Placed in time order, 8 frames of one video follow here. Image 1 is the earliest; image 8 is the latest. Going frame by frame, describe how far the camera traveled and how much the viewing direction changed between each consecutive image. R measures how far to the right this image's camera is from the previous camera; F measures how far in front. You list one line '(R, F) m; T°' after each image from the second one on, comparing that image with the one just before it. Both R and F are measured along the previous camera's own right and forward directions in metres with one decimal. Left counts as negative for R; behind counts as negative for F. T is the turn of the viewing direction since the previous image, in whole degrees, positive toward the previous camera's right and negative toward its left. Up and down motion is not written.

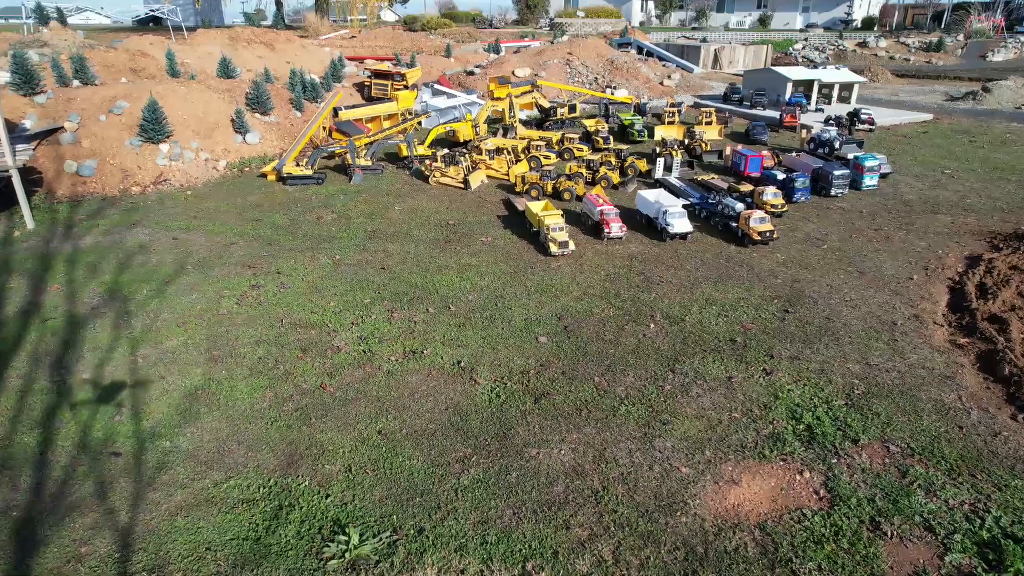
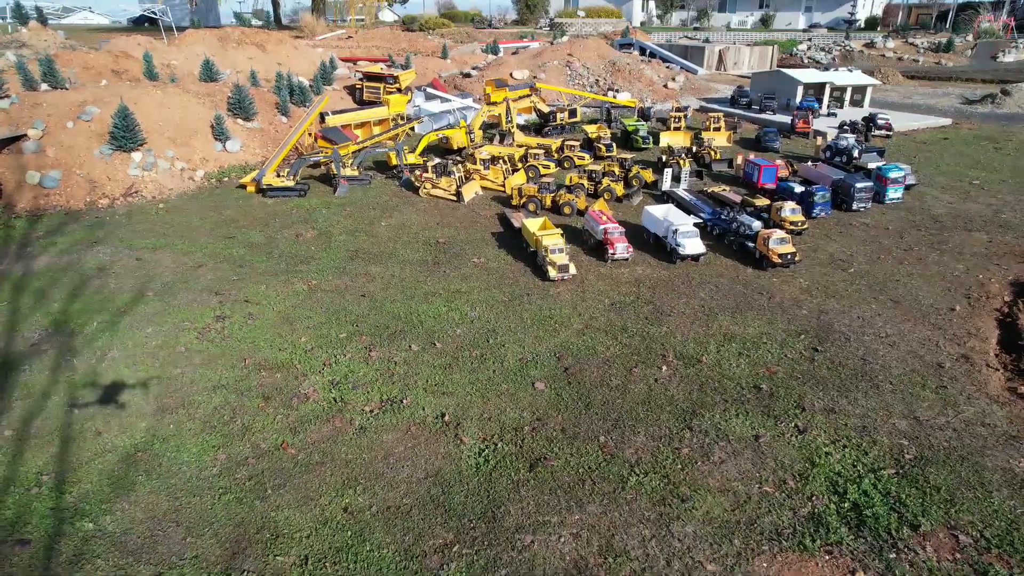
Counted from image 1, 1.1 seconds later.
(+0.1, +1.8) m; 0°
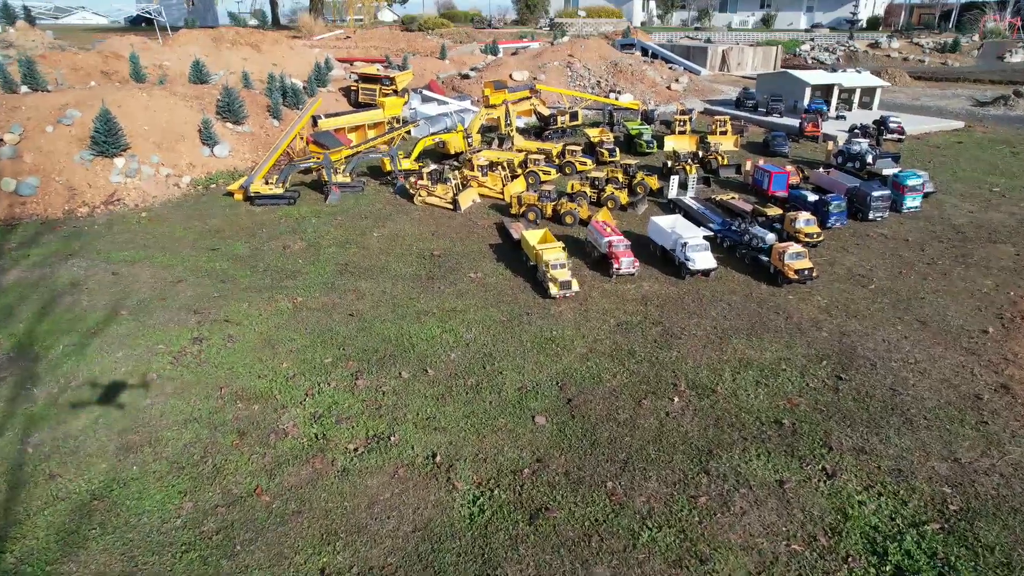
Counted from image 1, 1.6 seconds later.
(0.0, +1.1) m; 0°
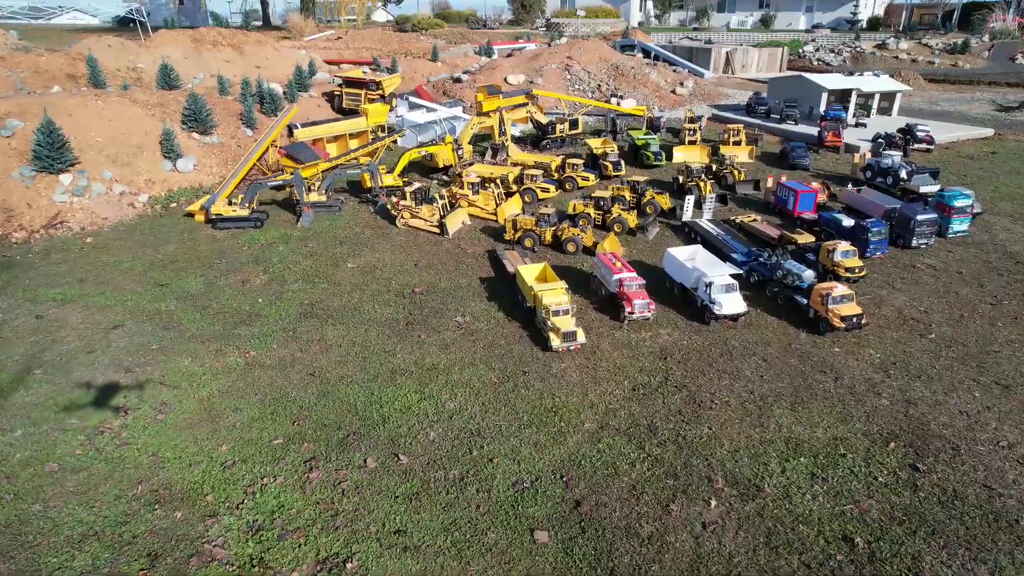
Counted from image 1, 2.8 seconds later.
(+0.1, +2.6) m; 0°
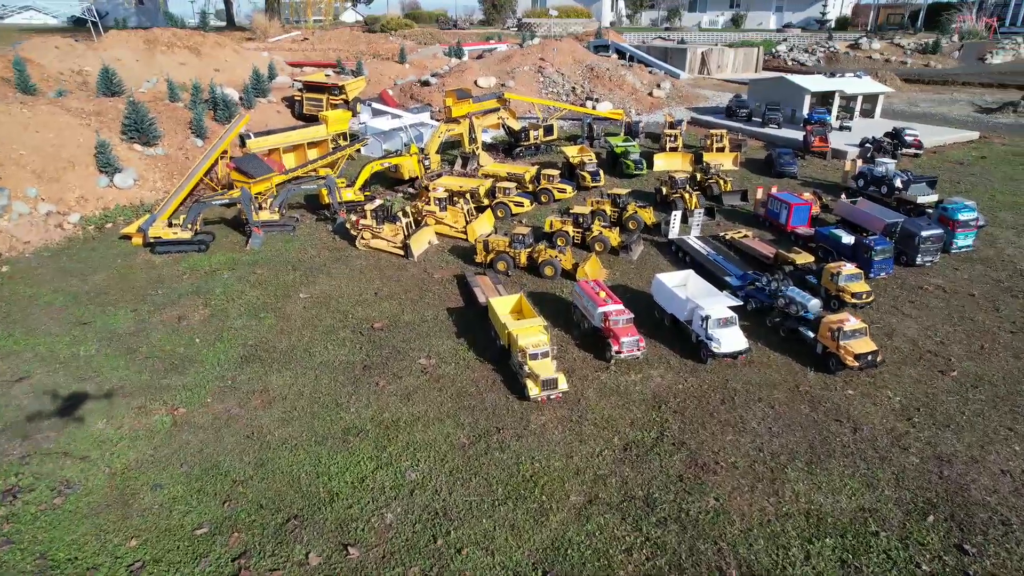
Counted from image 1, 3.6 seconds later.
(+0.1, +1.8) m; +2°
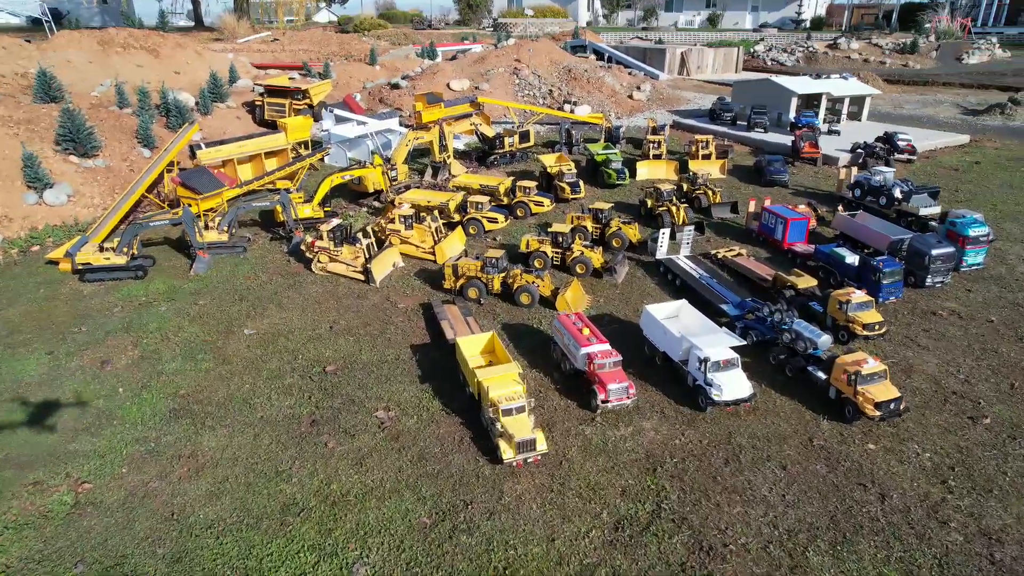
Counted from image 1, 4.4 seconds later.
(+0.2, +1.7) m; +2°
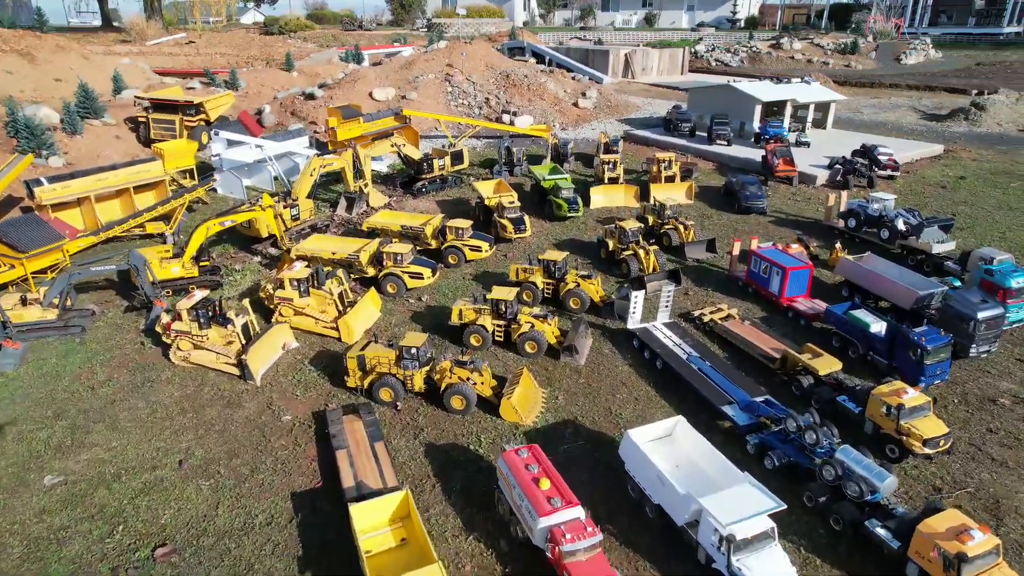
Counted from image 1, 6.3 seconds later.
(+0.4, +4.1) m; +5°
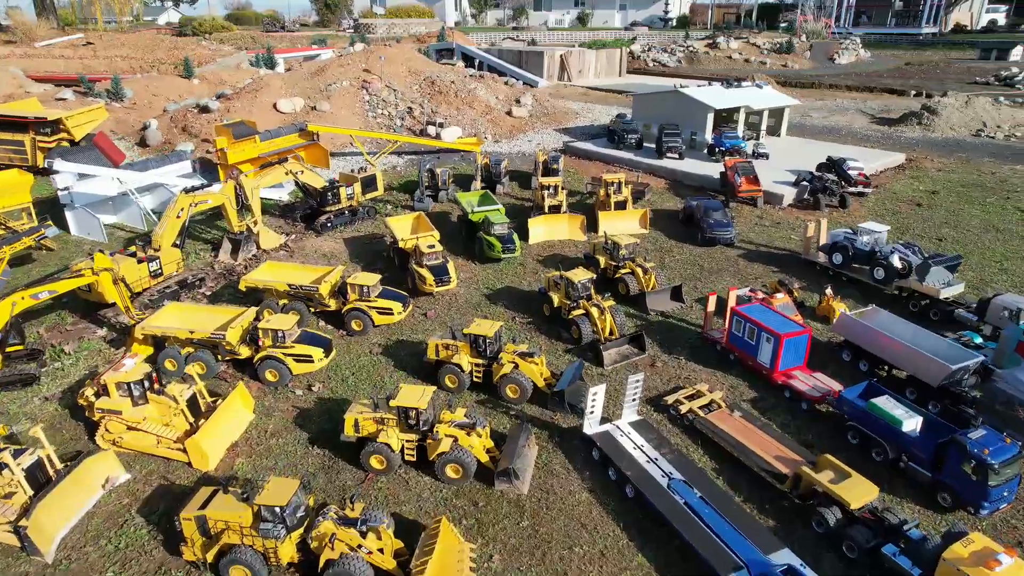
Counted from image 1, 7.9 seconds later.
(+0.5, +3.5) m; +5°
